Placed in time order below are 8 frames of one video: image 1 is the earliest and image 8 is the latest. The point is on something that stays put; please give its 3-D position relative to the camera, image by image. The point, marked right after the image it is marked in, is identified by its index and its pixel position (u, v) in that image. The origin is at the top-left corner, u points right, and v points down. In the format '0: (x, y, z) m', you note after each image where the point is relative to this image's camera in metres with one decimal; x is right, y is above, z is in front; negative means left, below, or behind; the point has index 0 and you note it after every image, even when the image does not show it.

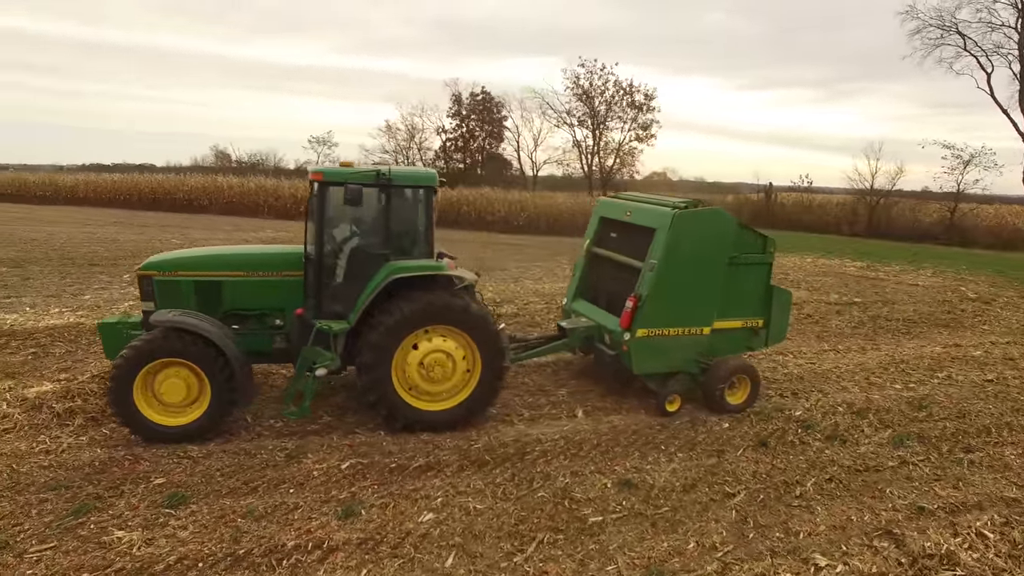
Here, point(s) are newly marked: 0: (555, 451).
0: (+0.3, -1.1, +4.2) m
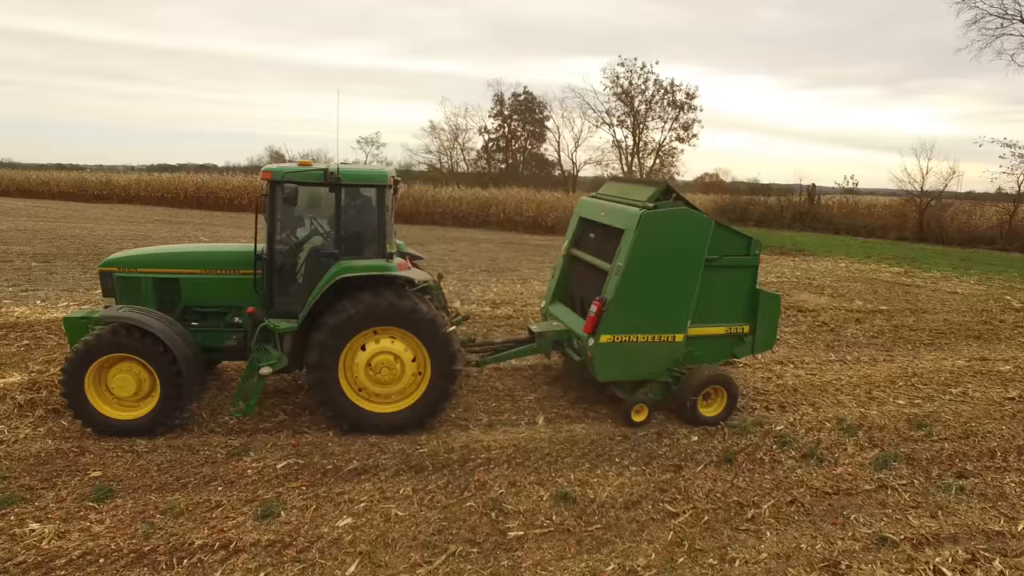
0: (-0.1, -1.1, +4.0) m
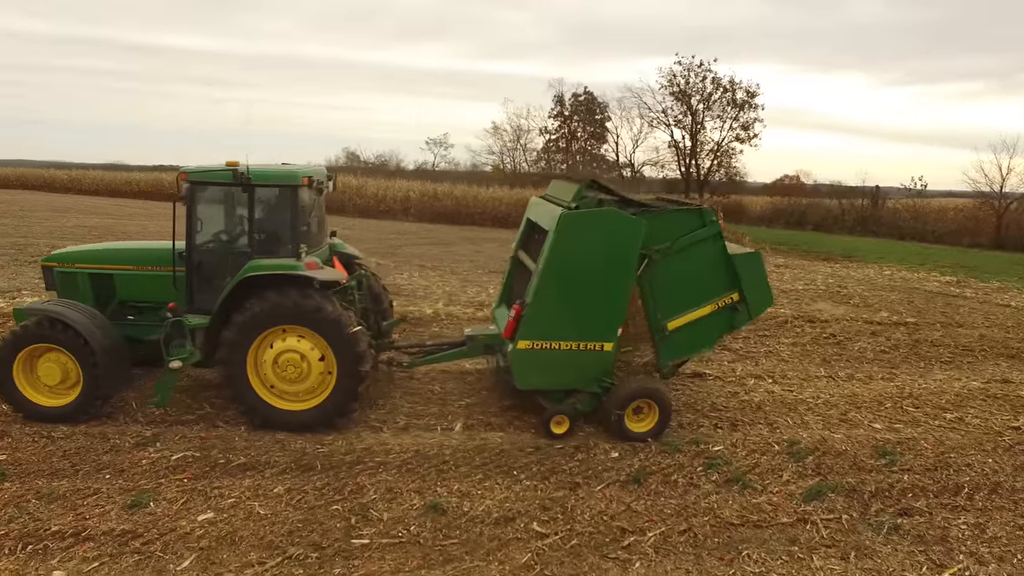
0: (-0.8, -1.1, +4.0) m
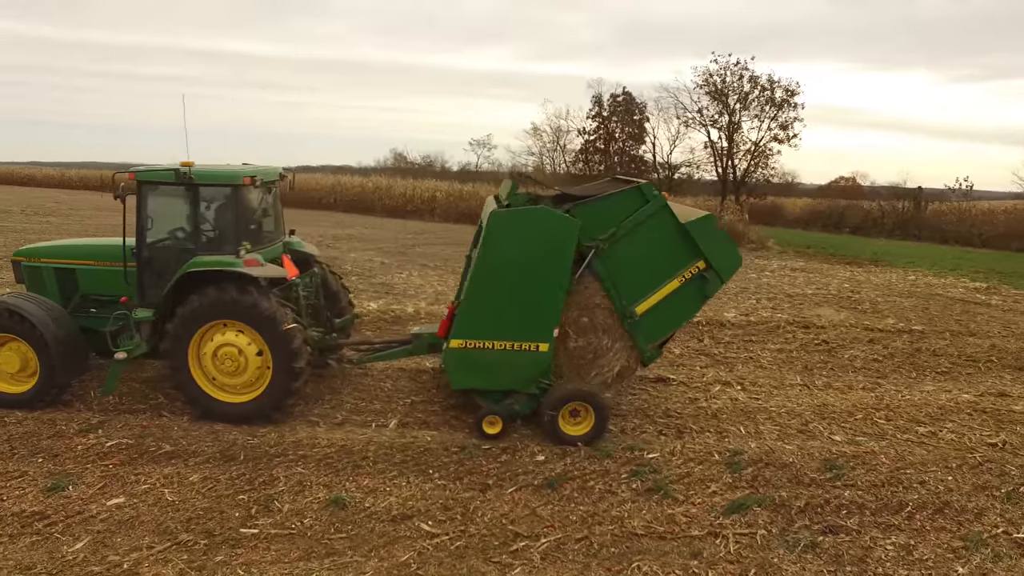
0: (-1.3, -1.1, +4.0) m
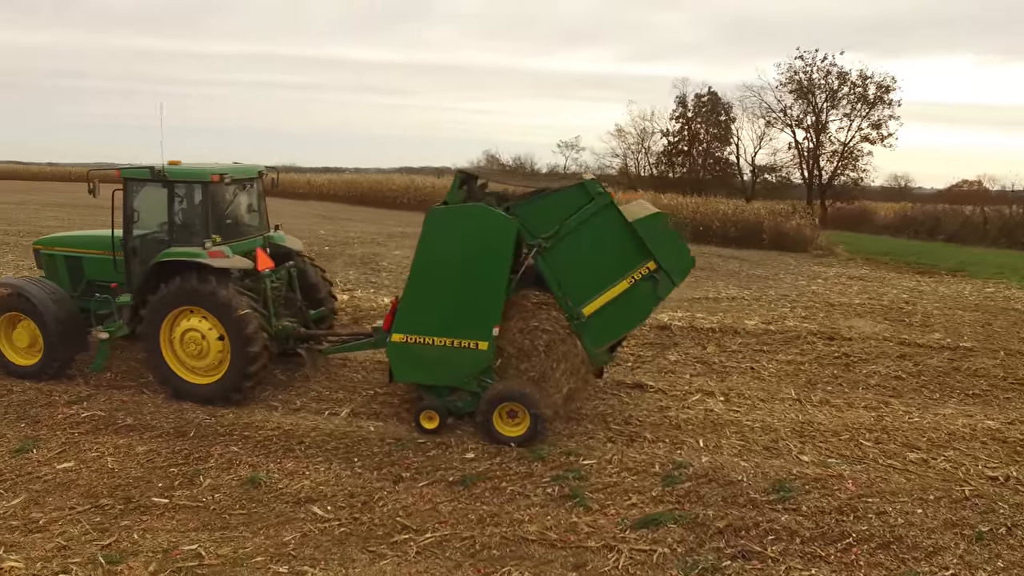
0: (-1.8, -1.0, +4.2) m
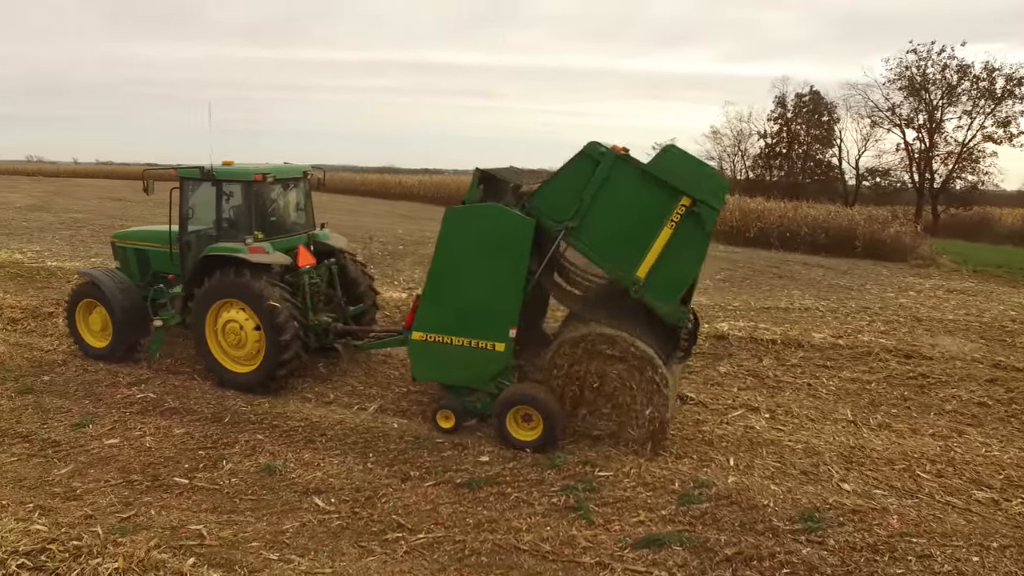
0: (-1.6, -1.0, +4.4) m
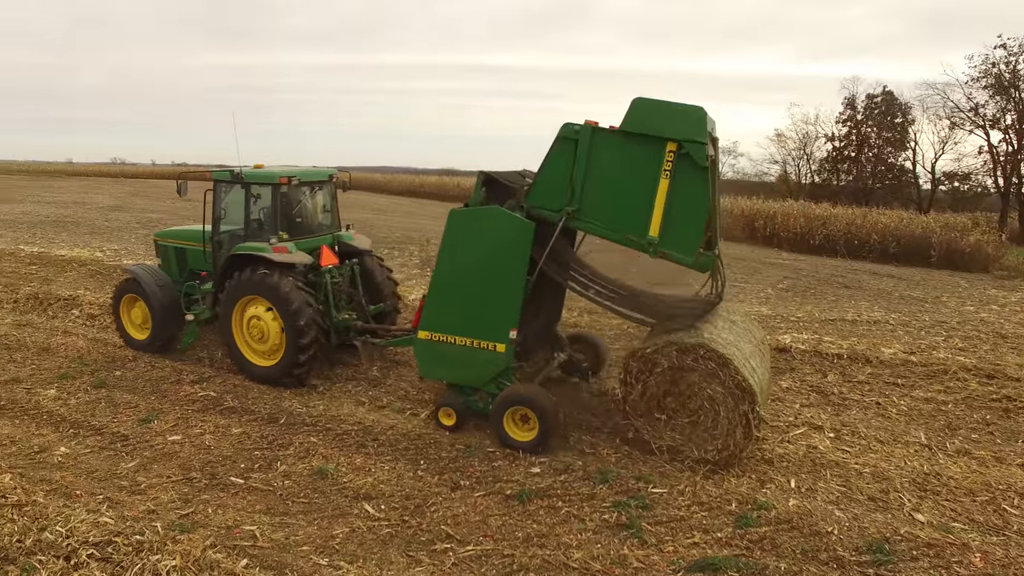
0: (-1.3, -1.0, +4.4) m
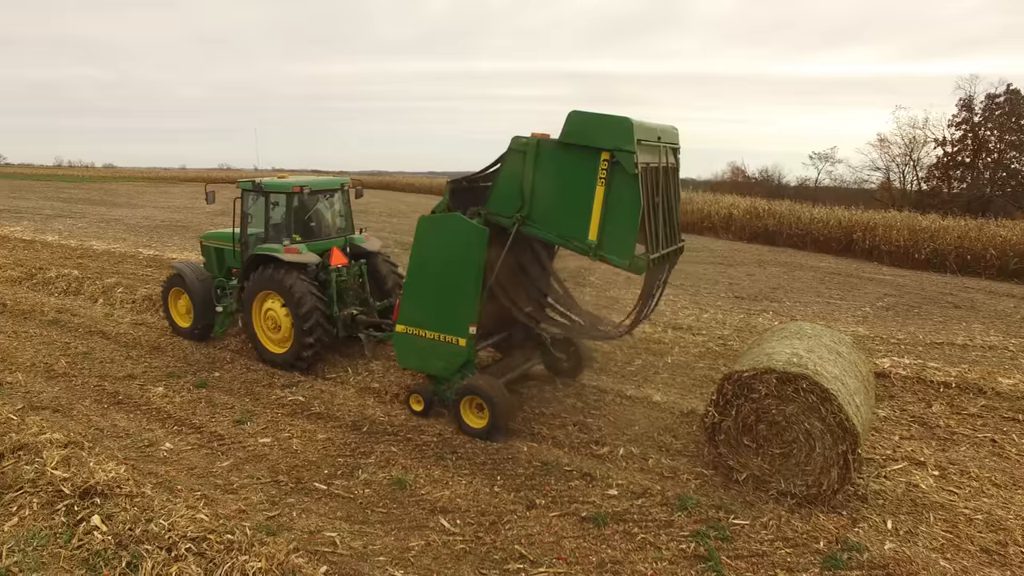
0: (-0.7, -1.1, +4.5) m
